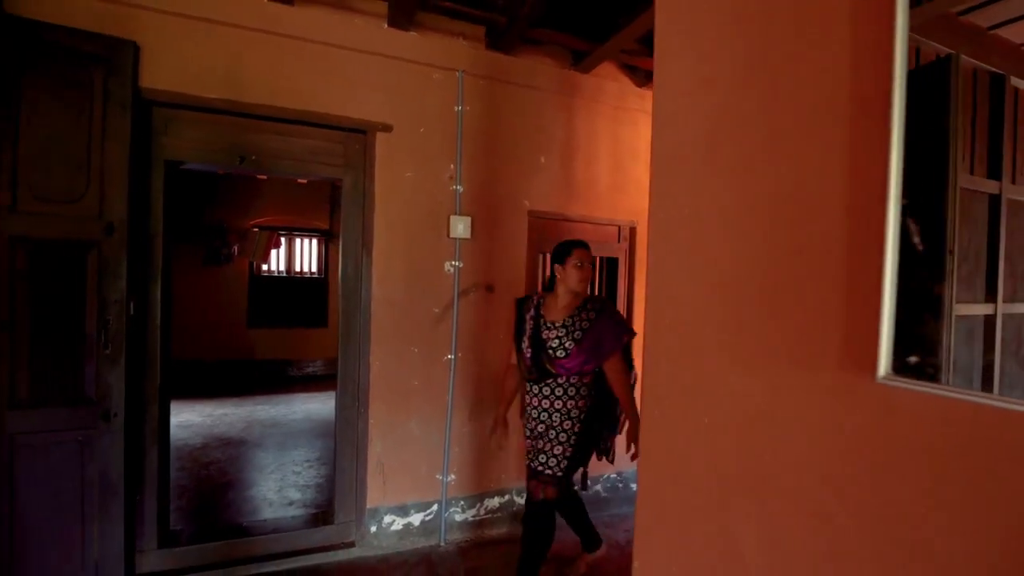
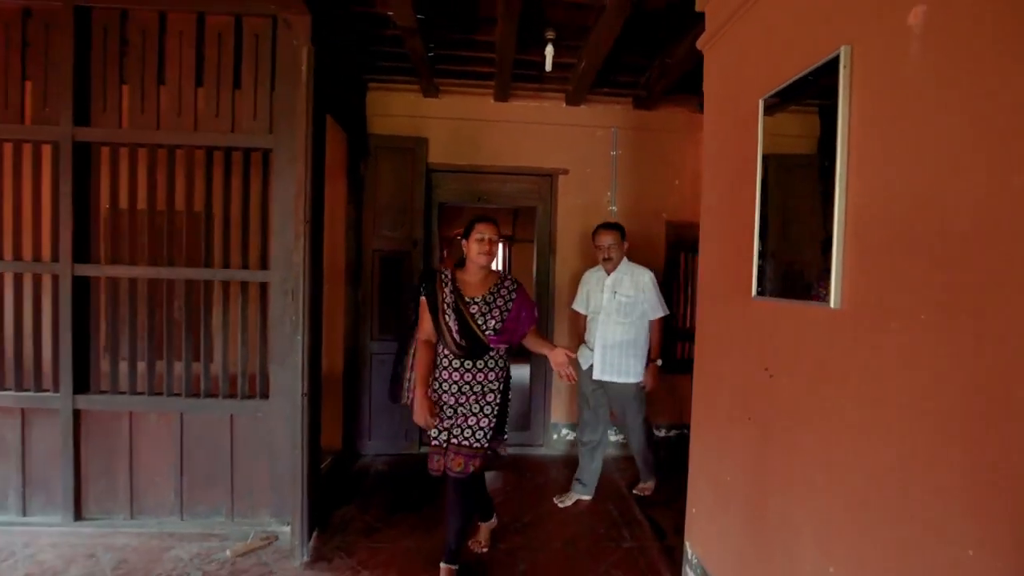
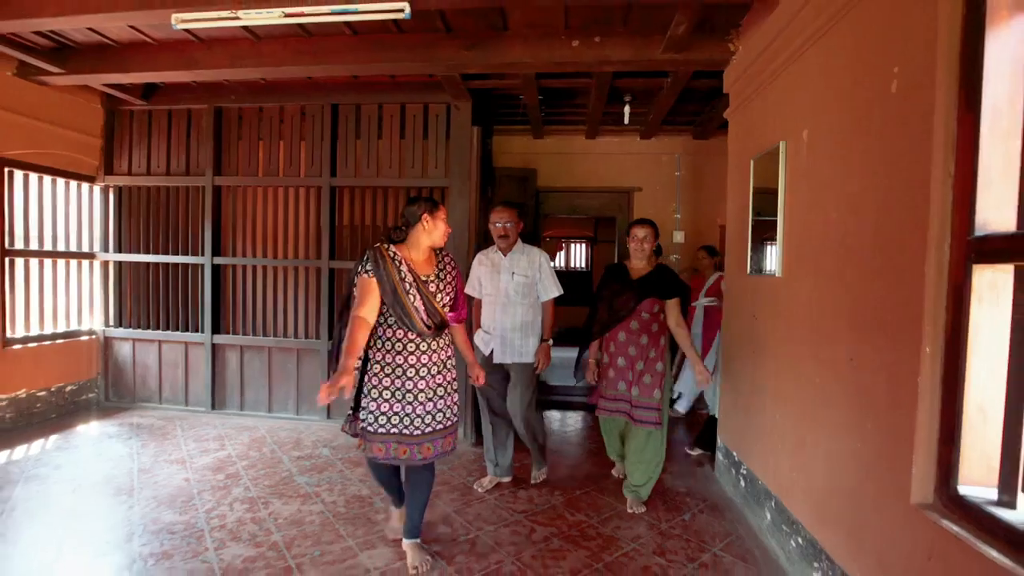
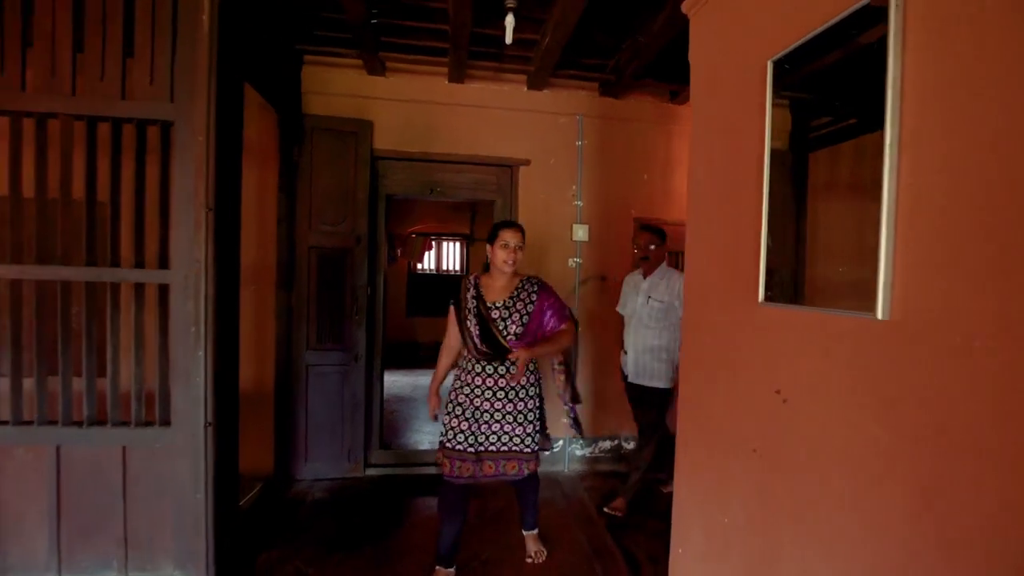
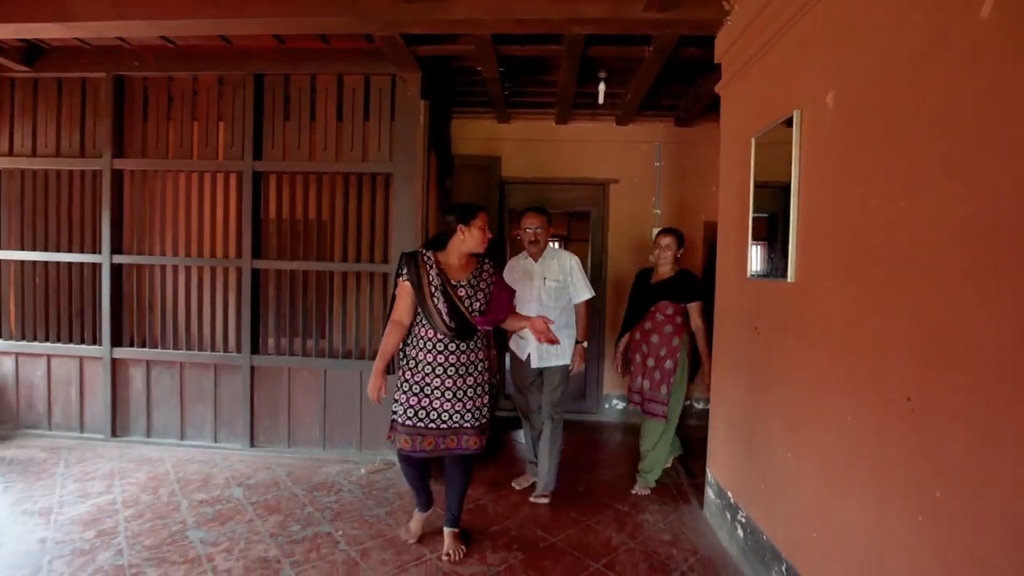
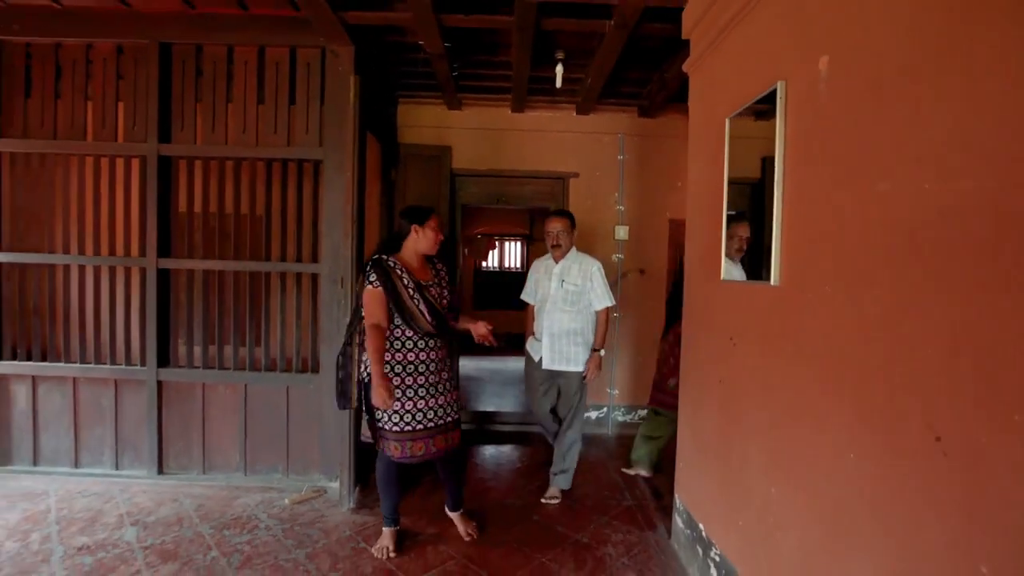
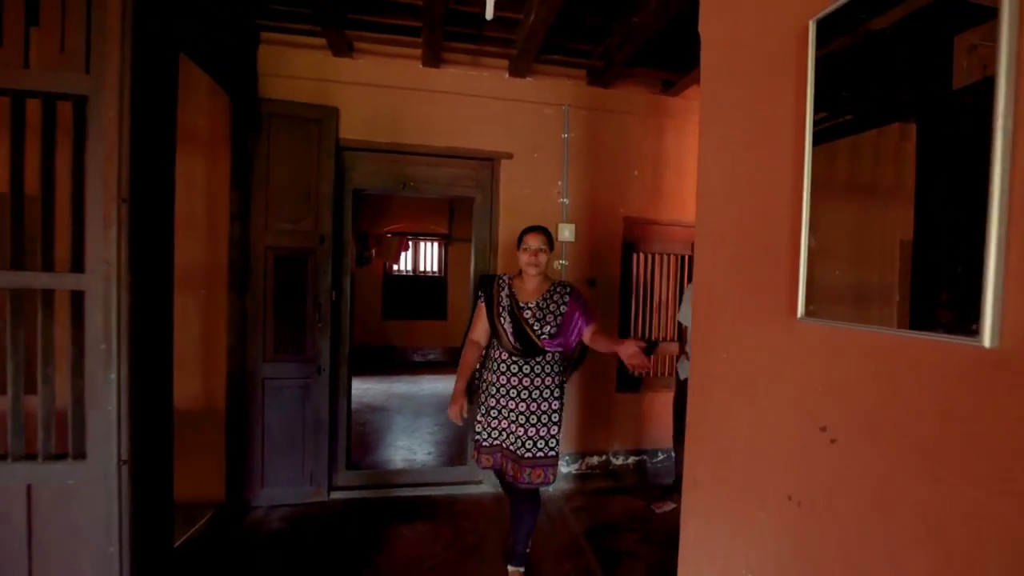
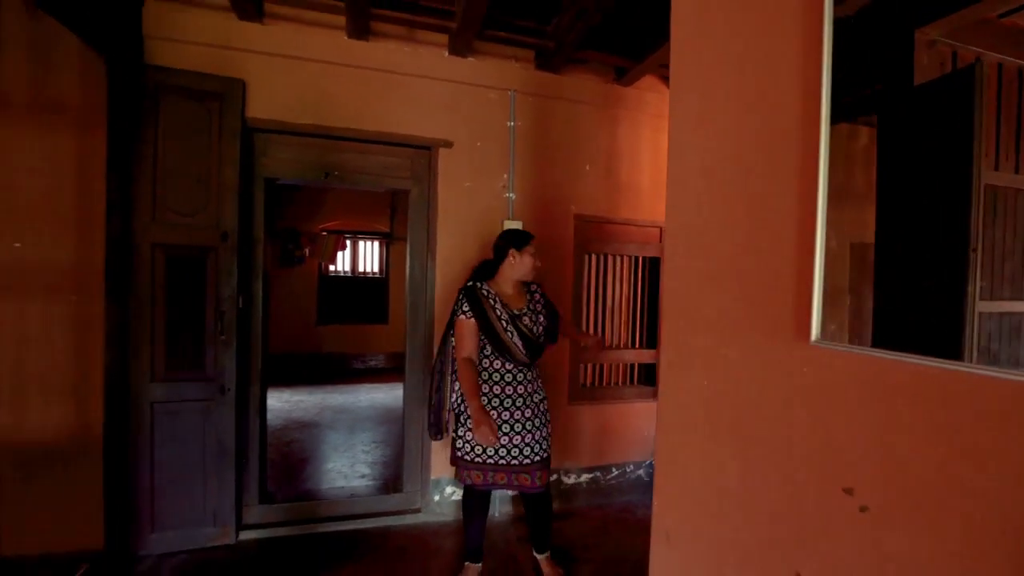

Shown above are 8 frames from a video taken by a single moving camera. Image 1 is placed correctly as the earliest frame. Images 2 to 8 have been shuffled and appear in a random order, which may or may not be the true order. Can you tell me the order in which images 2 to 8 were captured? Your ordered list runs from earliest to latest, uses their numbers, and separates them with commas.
8, 7, 4, 2, 6, 5, 3
